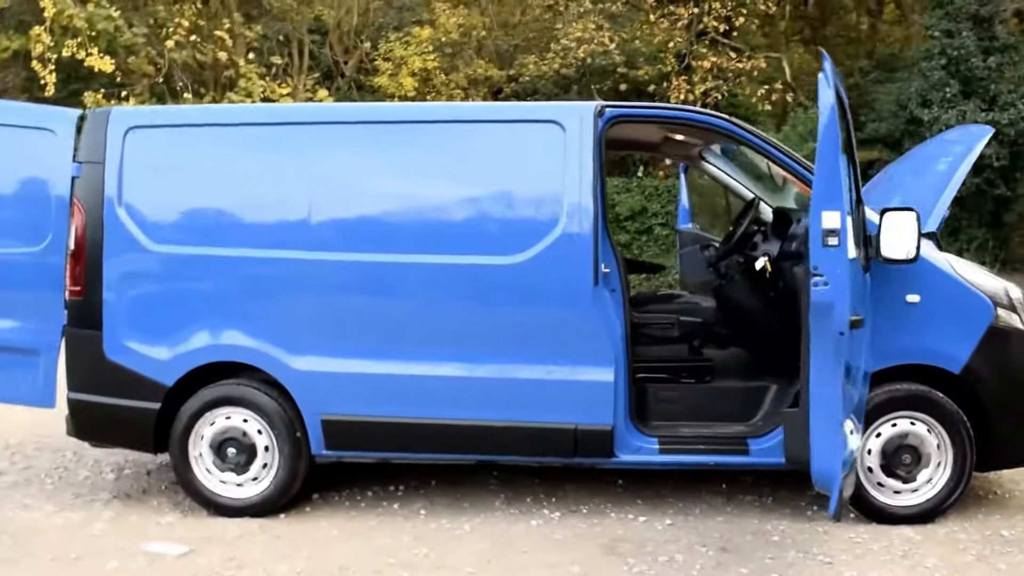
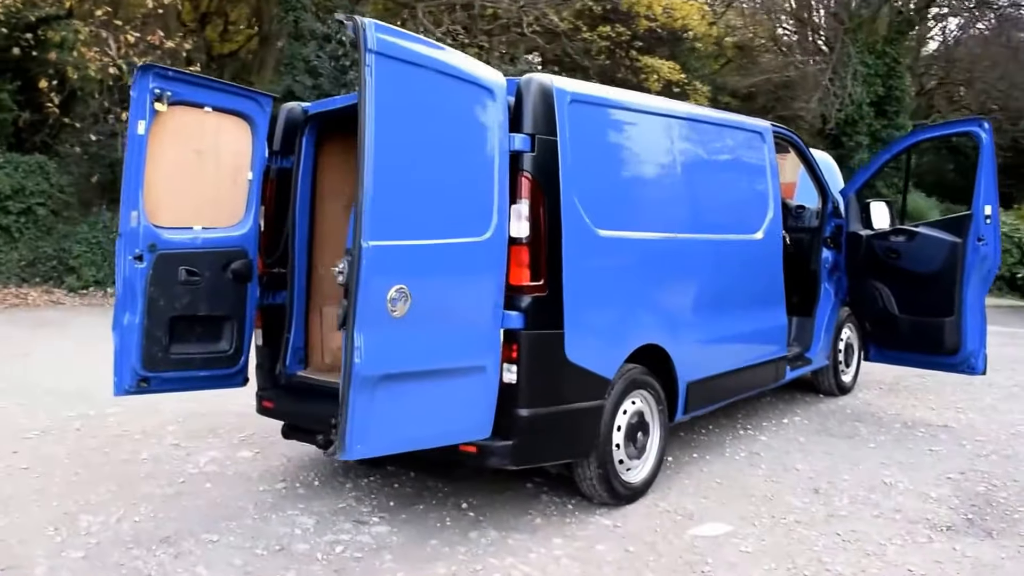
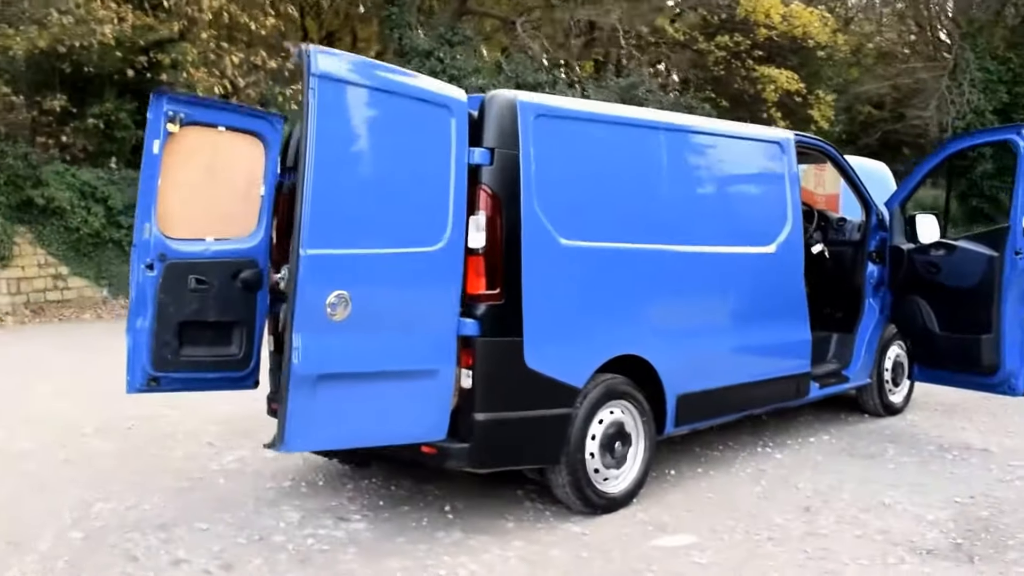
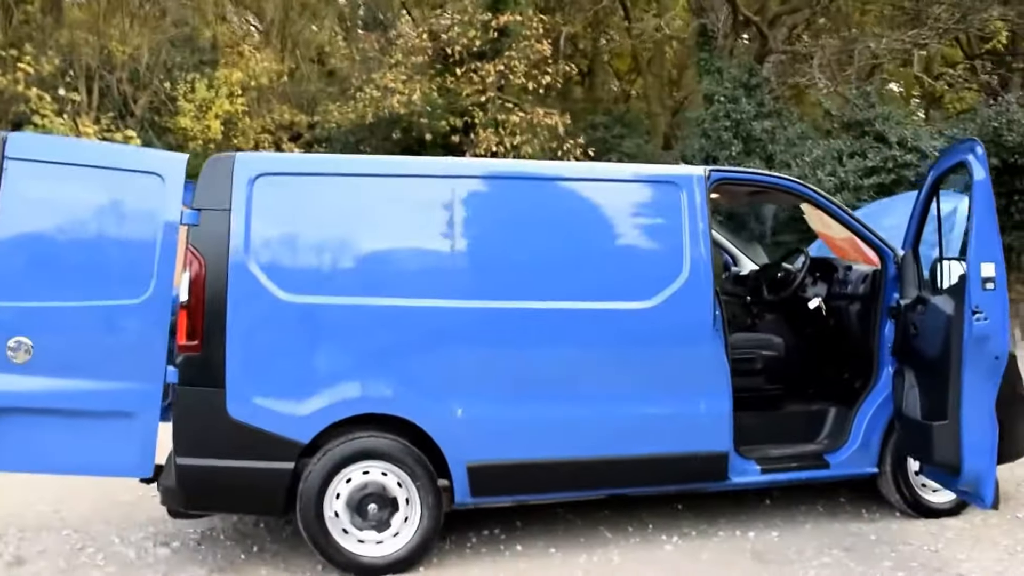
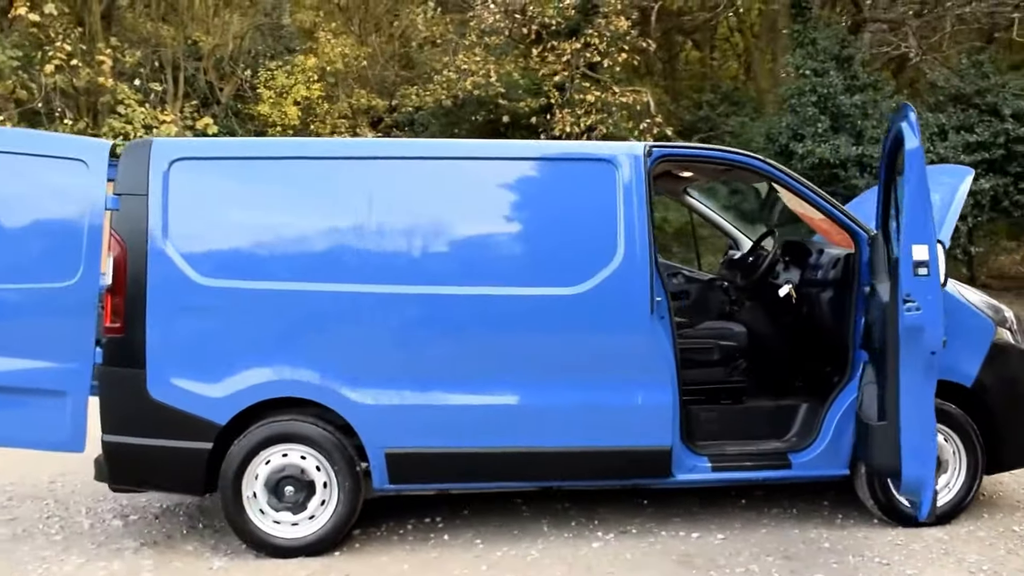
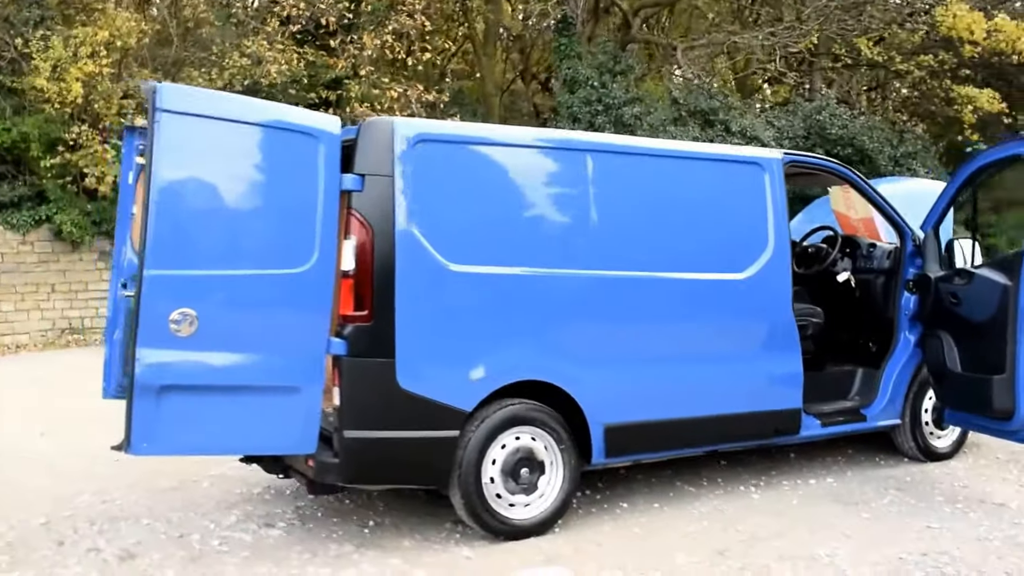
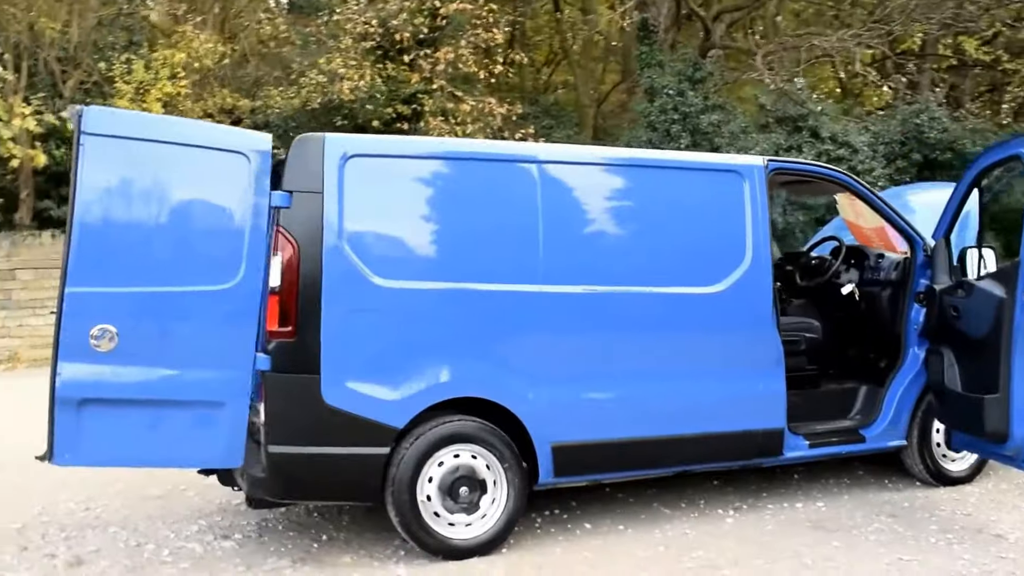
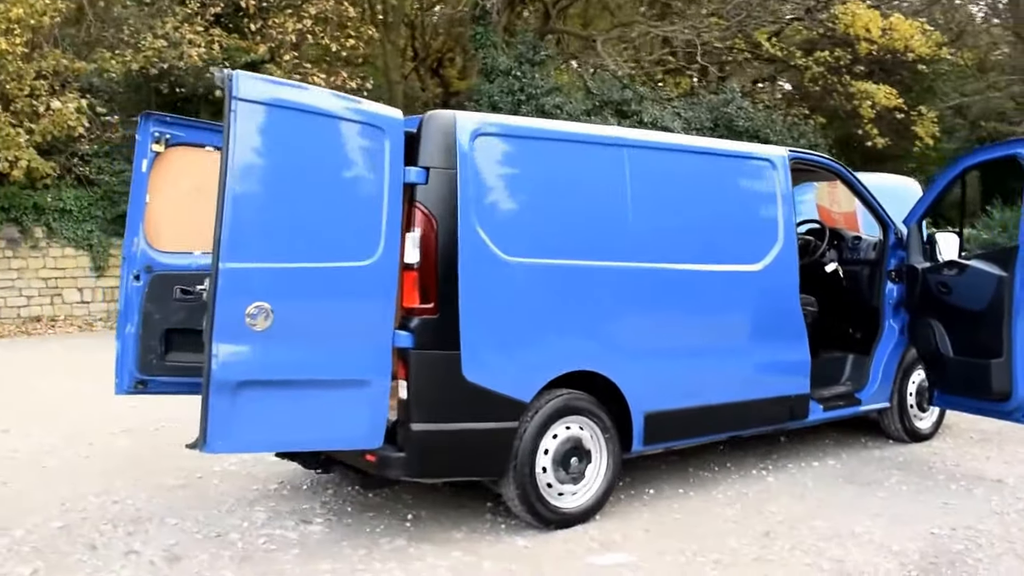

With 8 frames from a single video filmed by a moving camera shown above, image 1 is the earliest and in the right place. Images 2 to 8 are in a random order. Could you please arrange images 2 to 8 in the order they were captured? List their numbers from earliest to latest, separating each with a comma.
5, 4, 7, 6, 8, 3, 2
